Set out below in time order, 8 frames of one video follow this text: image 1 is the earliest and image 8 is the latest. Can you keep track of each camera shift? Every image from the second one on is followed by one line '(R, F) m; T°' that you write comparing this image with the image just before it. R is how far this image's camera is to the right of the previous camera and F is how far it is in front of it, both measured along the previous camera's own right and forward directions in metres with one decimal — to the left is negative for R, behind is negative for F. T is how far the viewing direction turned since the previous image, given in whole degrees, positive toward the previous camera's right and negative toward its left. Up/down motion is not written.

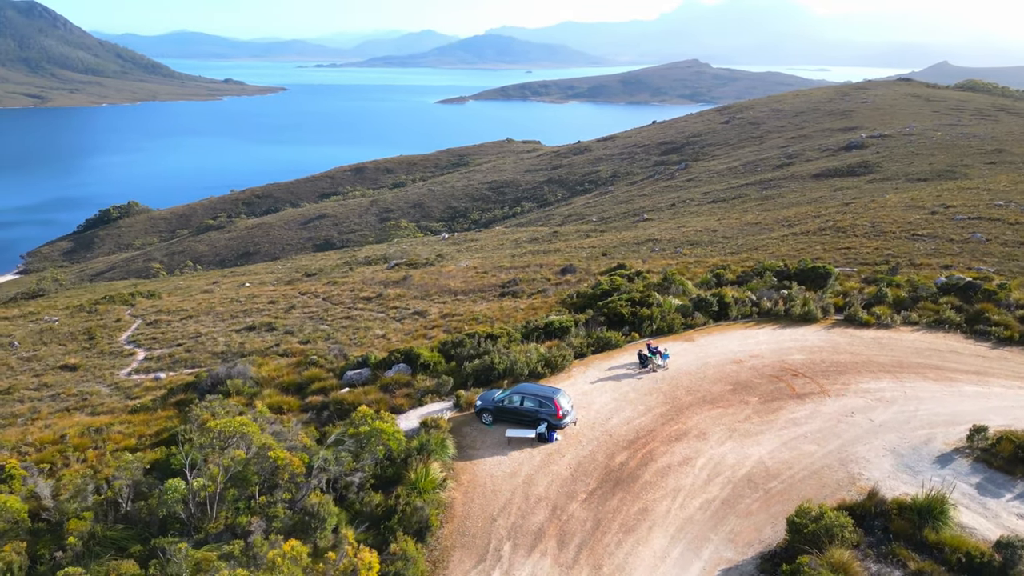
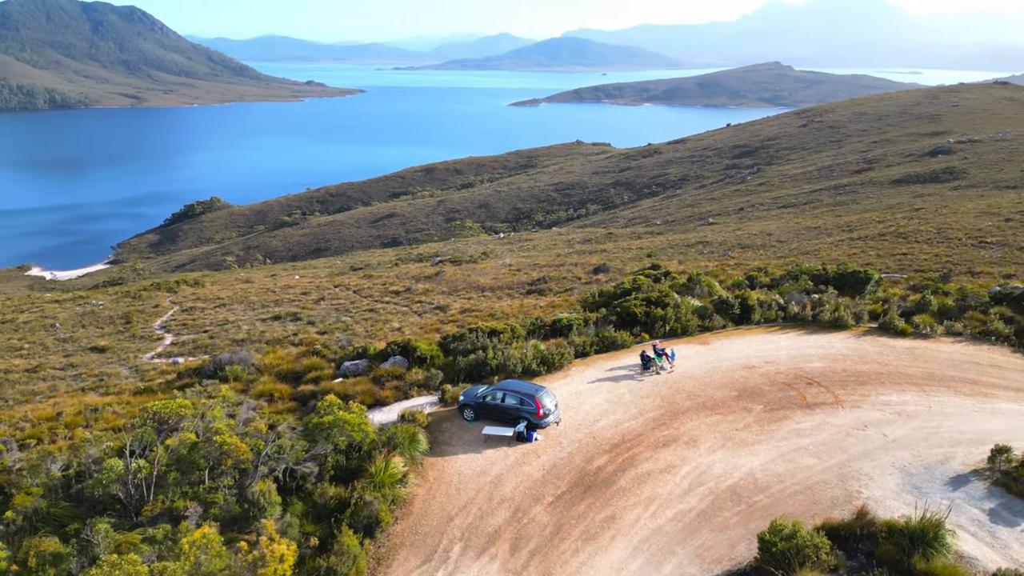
(+1.6, +0.6) m; -5°
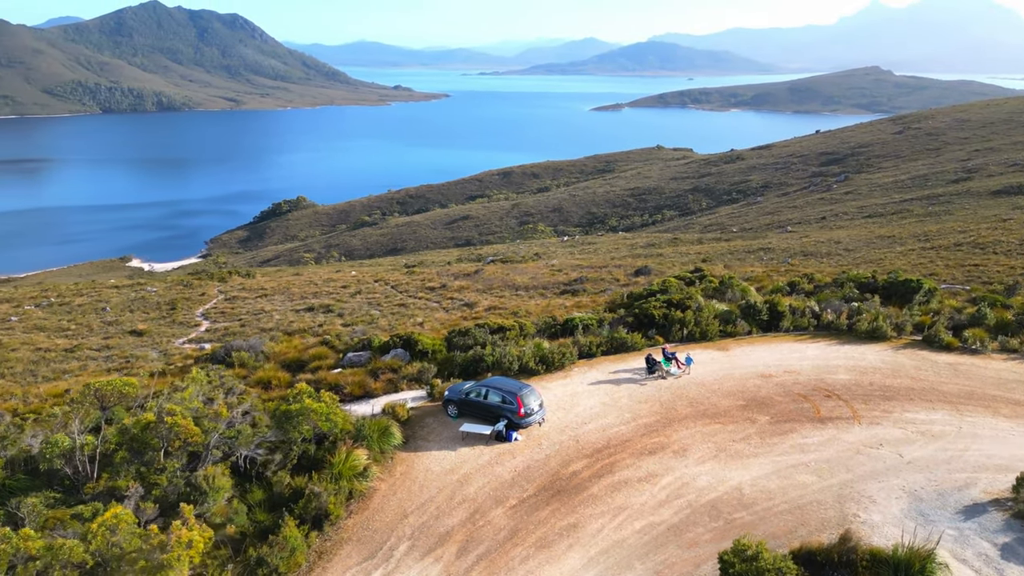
(+1.7, +0.6) m; -6°
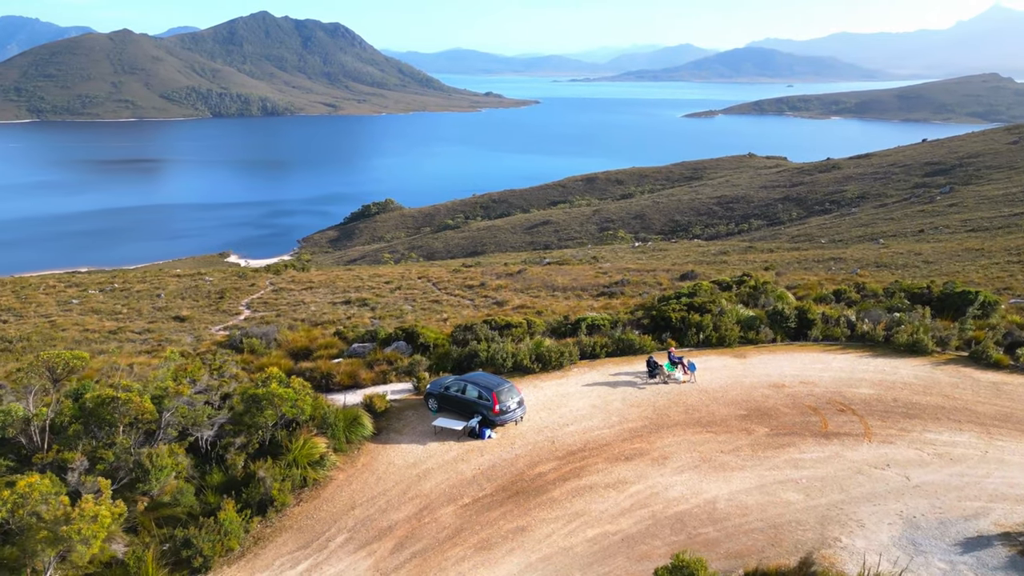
(+1.8, +0.6) m; -6°
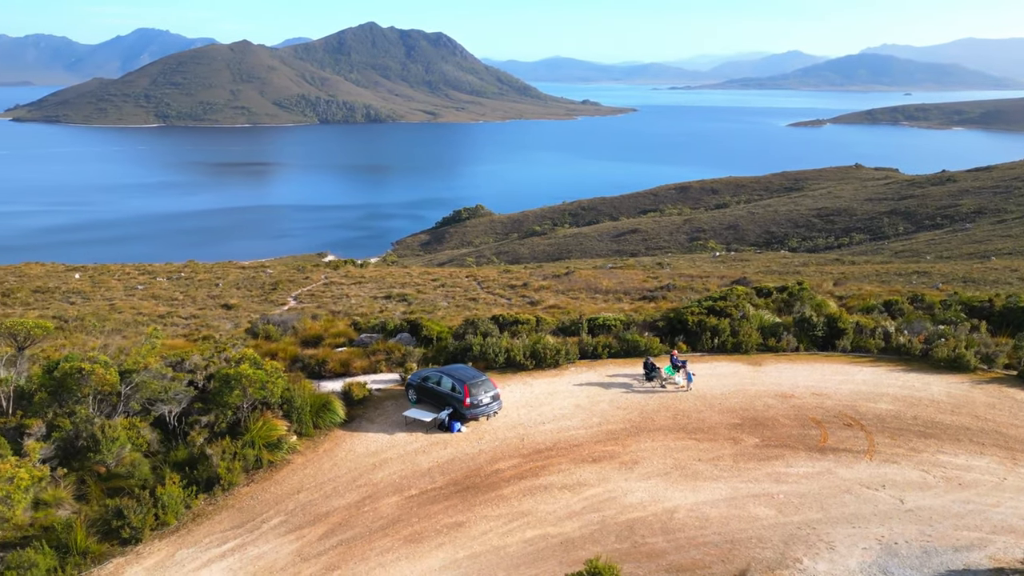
(+1.9, +0.5) m; -7°
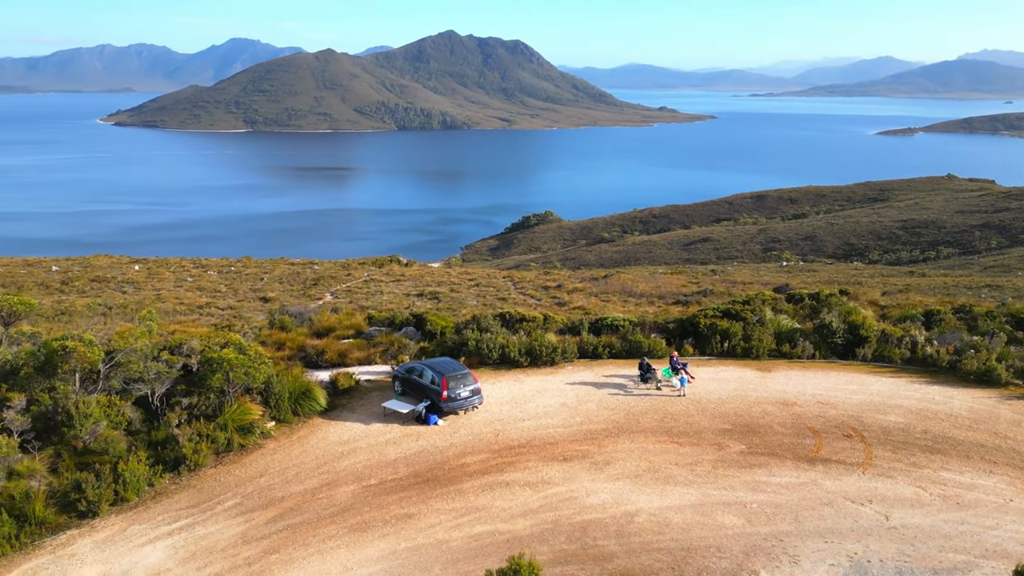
(+1.5, +0.3) m; -5°
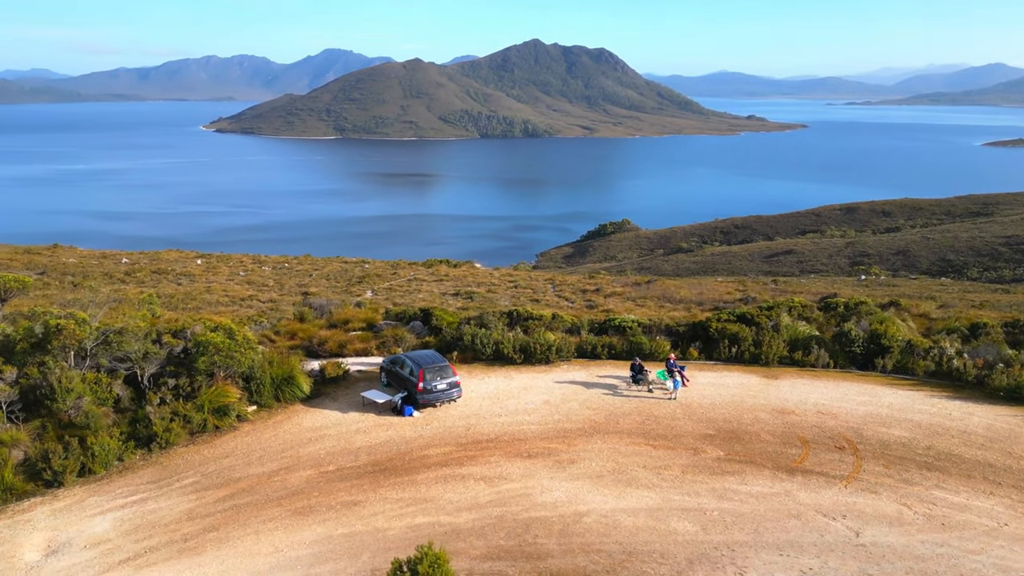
(+1.6, +0.3) m; -6°
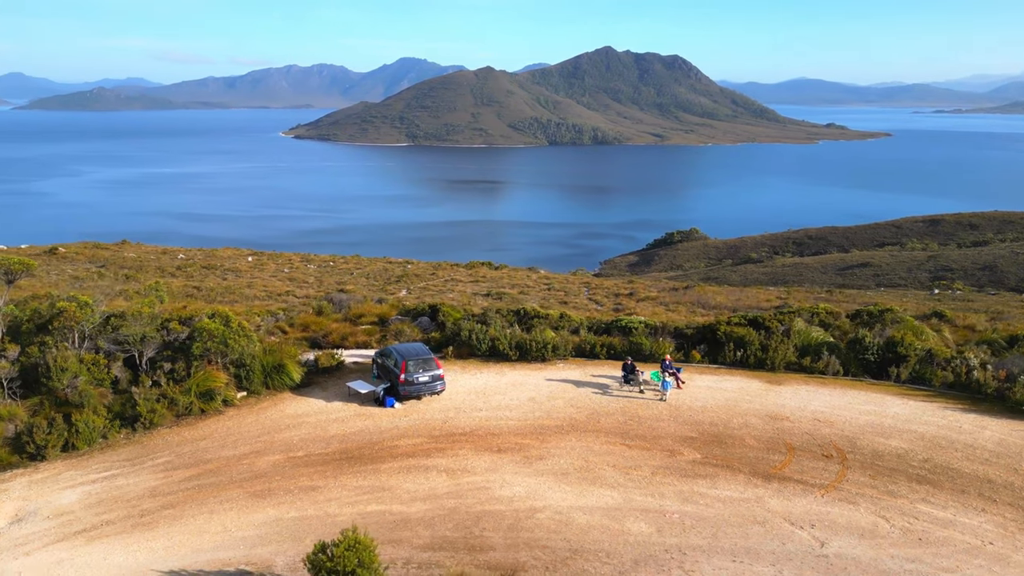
(+1.4, +0.2) m; -5°
